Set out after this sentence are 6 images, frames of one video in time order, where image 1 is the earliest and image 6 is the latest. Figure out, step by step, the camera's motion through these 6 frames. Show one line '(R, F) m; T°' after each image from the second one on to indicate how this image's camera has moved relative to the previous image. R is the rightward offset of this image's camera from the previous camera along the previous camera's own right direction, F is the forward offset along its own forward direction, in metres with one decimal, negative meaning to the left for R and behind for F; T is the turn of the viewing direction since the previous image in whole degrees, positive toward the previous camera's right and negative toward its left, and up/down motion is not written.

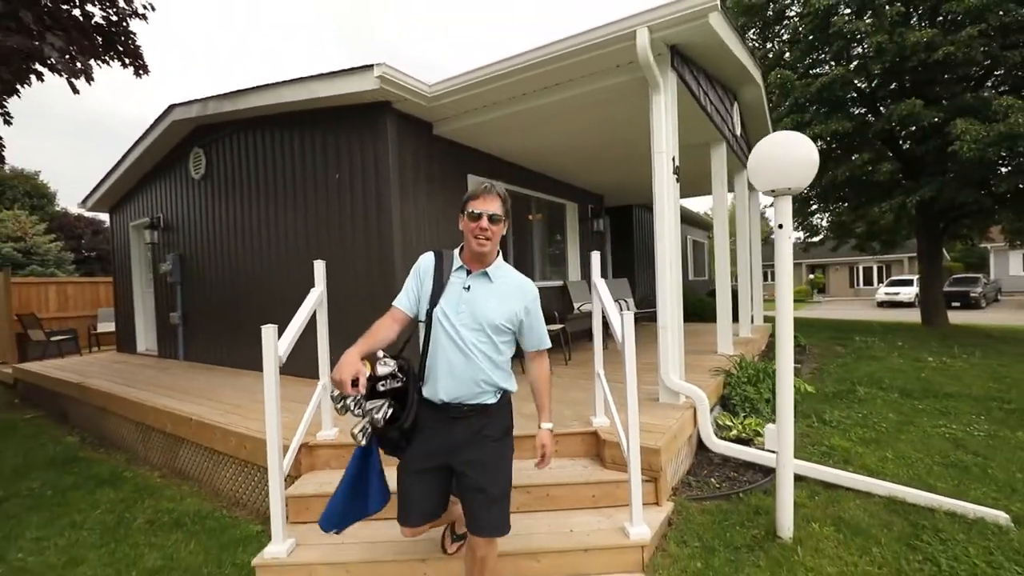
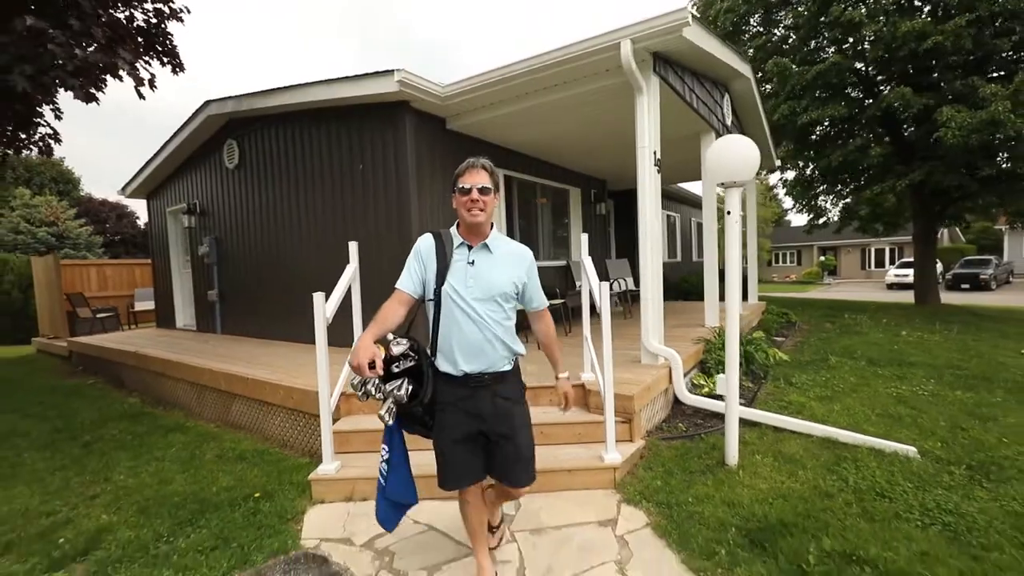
(+0.1, -0.5) m; -1°
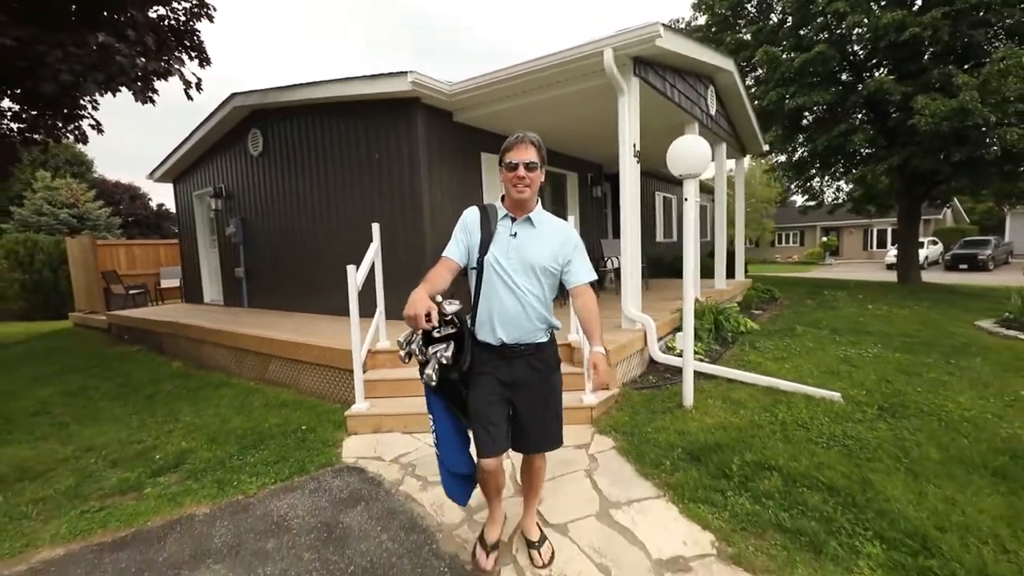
(+0.1, -0.6) m; -1°
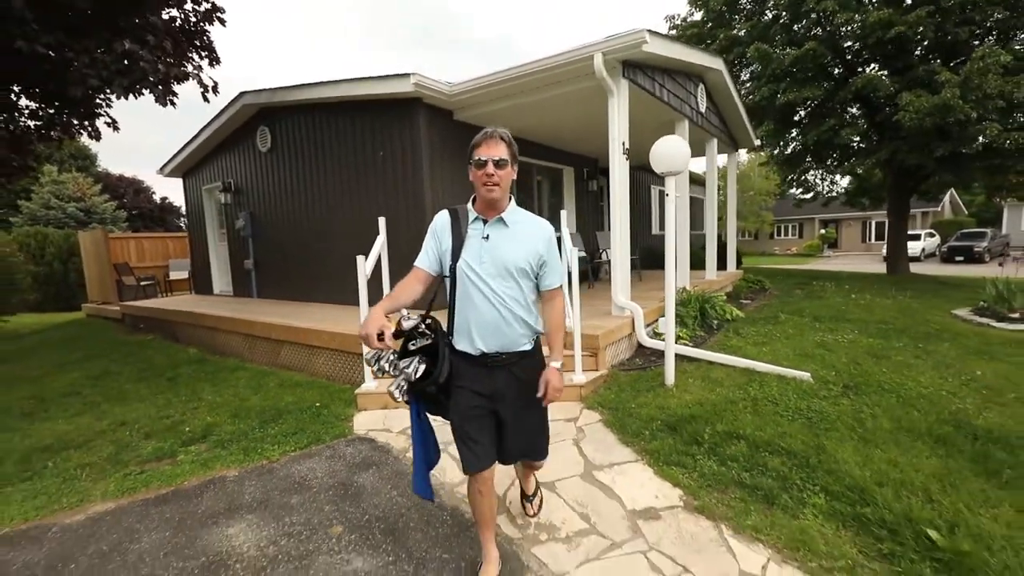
(0.0, -0.3) m; 0°
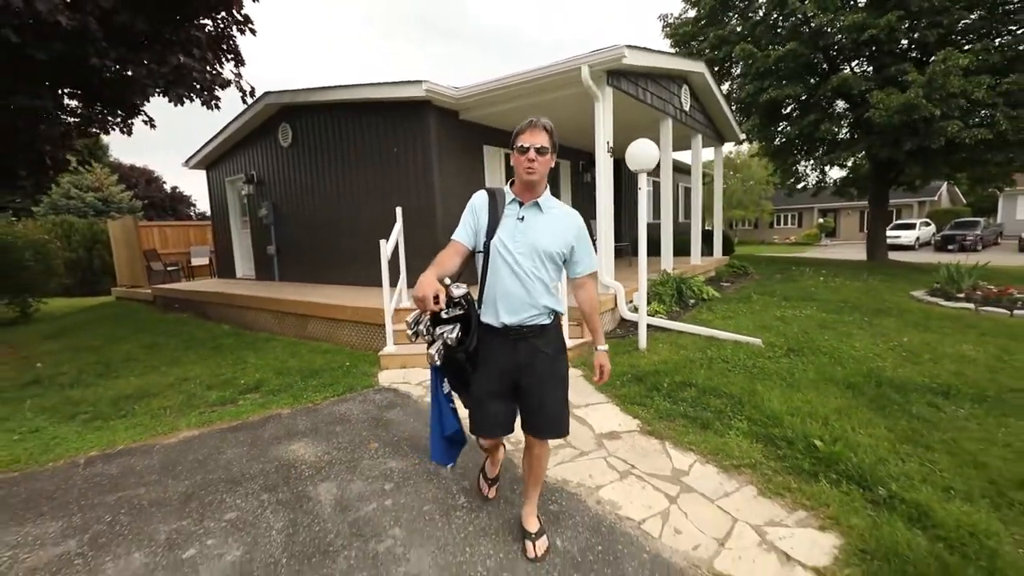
(0.0, -0.7) m; 0°
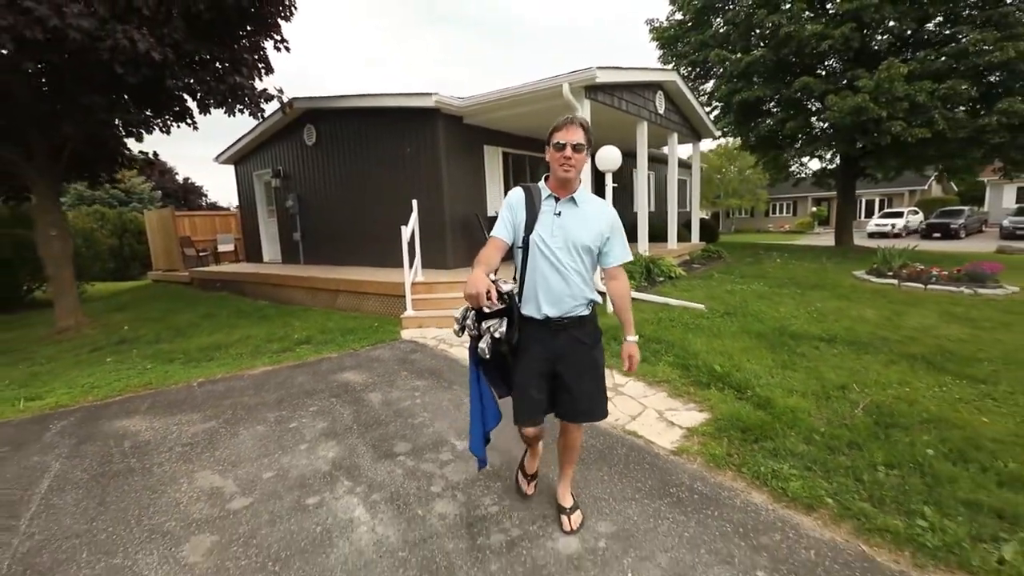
(+0.1, -1.1) m; 0°
